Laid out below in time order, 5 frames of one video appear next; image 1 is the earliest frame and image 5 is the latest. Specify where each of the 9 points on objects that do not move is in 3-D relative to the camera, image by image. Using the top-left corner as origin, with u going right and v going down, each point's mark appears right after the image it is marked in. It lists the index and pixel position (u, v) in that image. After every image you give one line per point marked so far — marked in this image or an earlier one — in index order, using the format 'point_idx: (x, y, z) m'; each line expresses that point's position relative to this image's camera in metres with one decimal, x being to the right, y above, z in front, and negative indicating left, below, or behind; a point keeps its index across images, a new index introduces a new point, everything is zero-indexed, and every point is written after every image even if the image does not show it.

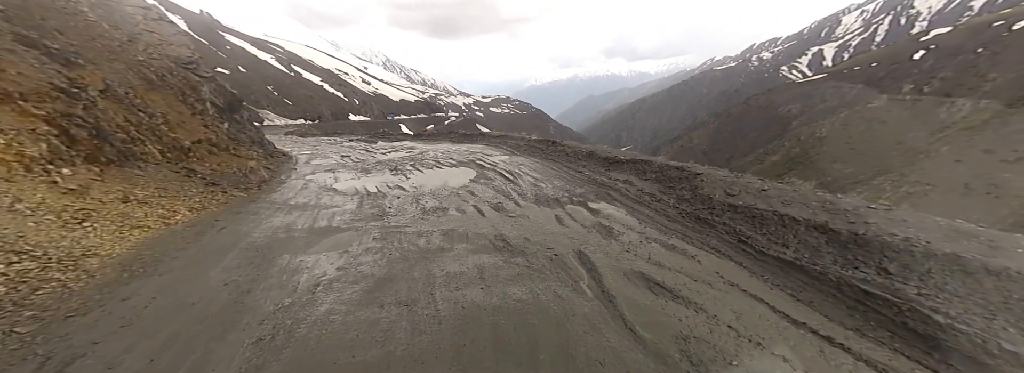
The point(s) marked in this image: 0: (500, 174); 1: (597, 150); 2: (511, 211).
0: (-0.8, +0.7, +16.4) m
1: (+4.9, +2.1, +16.5) m
2: (-0.1, -0.9, +10.6) m
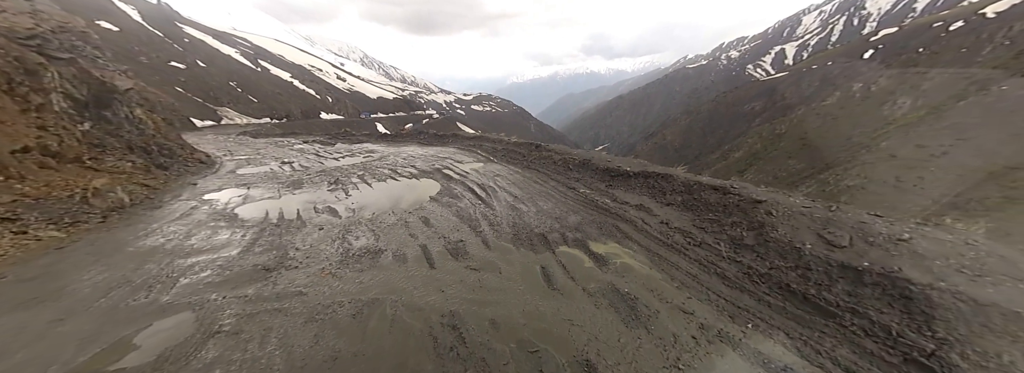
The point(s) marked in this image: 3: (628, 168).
0: (-2.0, -0.1, +12.7) m
1: (+3.6, +1.4, +13.2) m
2: (-1.0, -1.8, +7.0) m
3: (+4.5, +0.6, +10.8) m
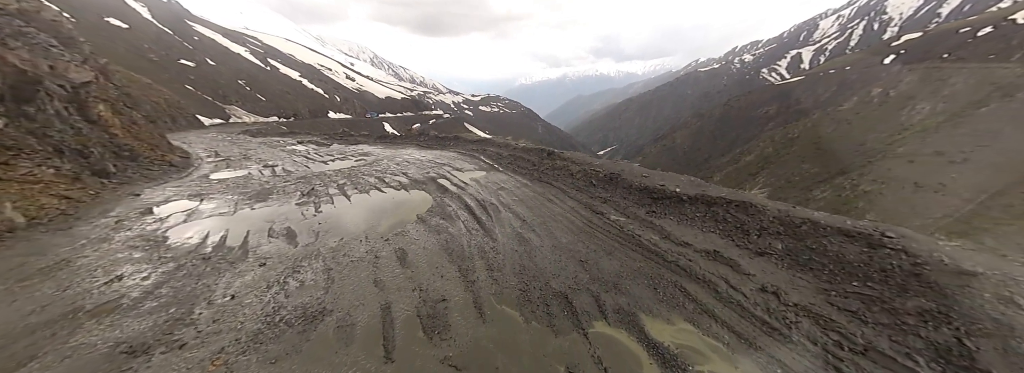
0: (-1.8, -0.7, +10.2) m
1: (+3.9, +0.7, +10.5) m
2: (-0.9, -2.3, +4.5) m
3: (+4.7, -0.1, +8.1) m
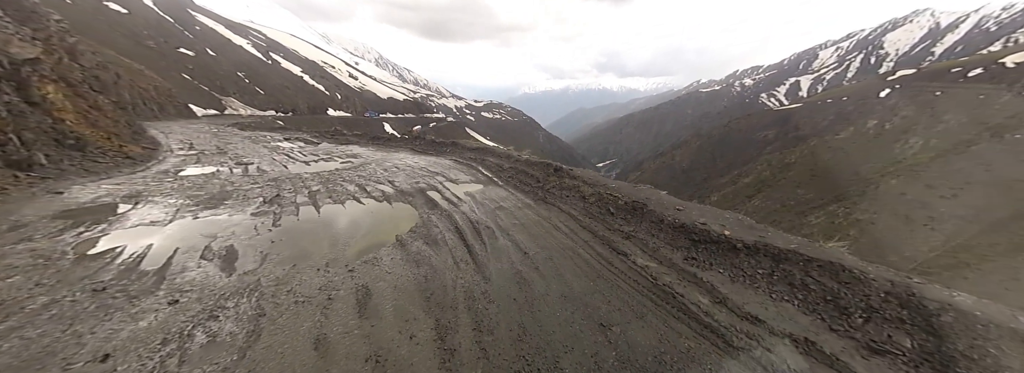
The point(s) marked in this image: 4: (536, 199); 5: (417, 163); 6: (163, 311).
0: (-1.8, -1.3, +8.5) m
1: (+3.9, -0.2, +8.9) m
2: (-1.0, -2.8, +2.7) m
3: (+4.7, -0.9, +6.5) m
4: (+0.8, -0.4, +9.9) m
5: (-5.7, +1.4, +17.0) m
6: (-6.2, -2.2, +5.1) m
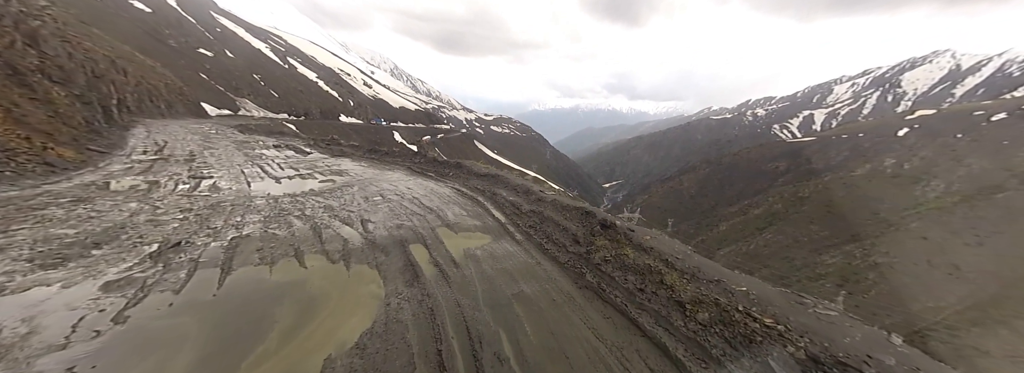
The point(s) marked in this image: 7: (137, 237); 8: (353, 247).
0: (-1.3, -2.6, +4.5) m
1: (+4.5, -1.9, +4.8) m
2: (-0.7, -3.9, -1.3) m
3: (+5.2, -2.5, +2.3) m
4: (+1.4, -2.0, +5.9) m
5: (-4.7, -0.1, +13.2) m
6: (-5.9, -3.1, +1.2) m
7: (-9.6, -1.3, +7.3) m
8: (-4.4, -1.6, +7.7) m
